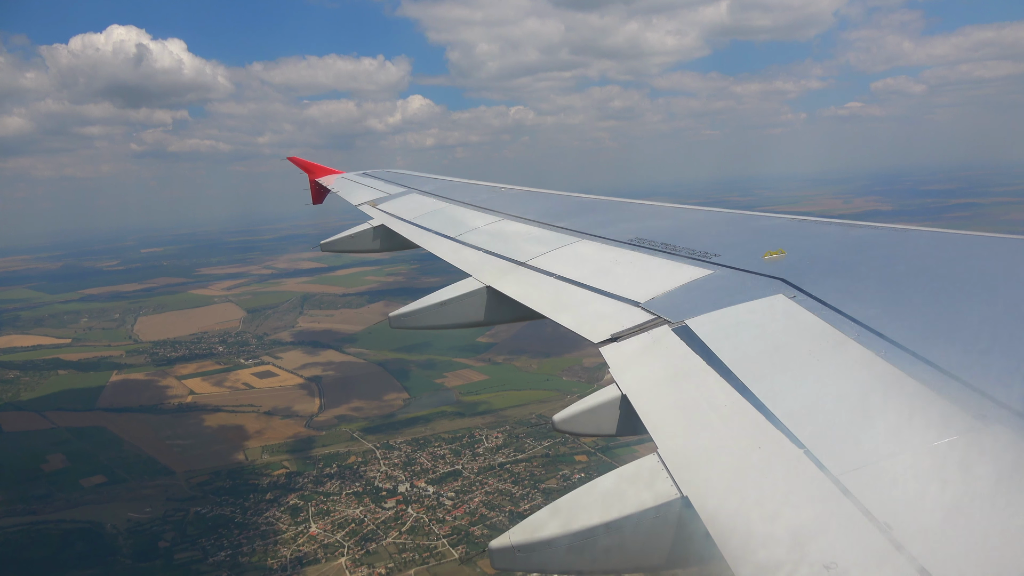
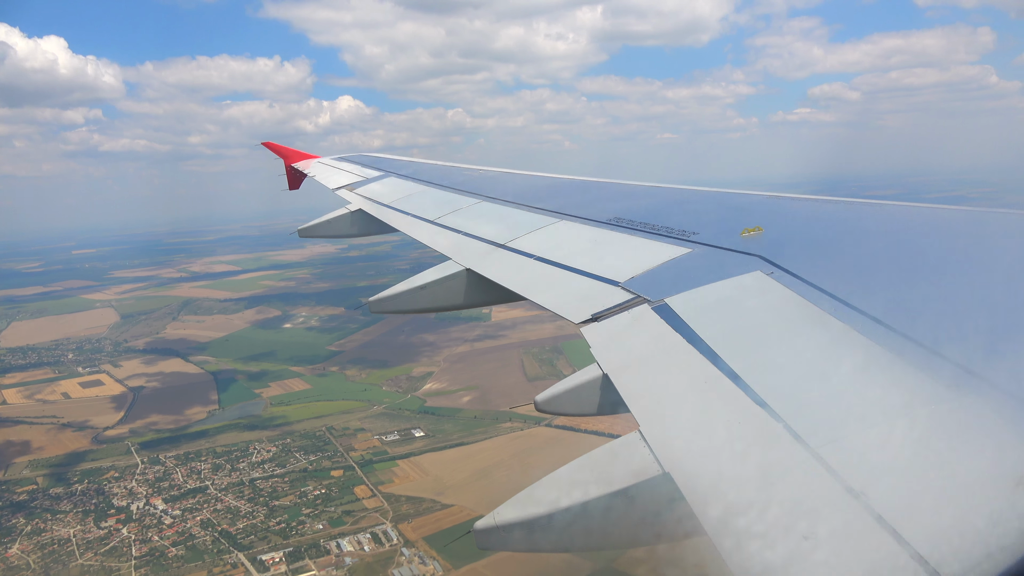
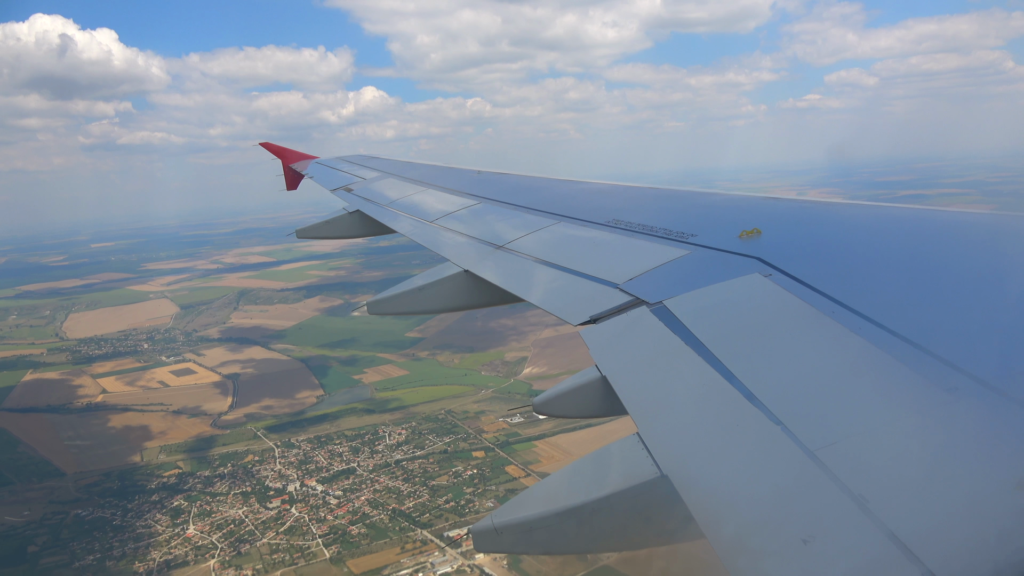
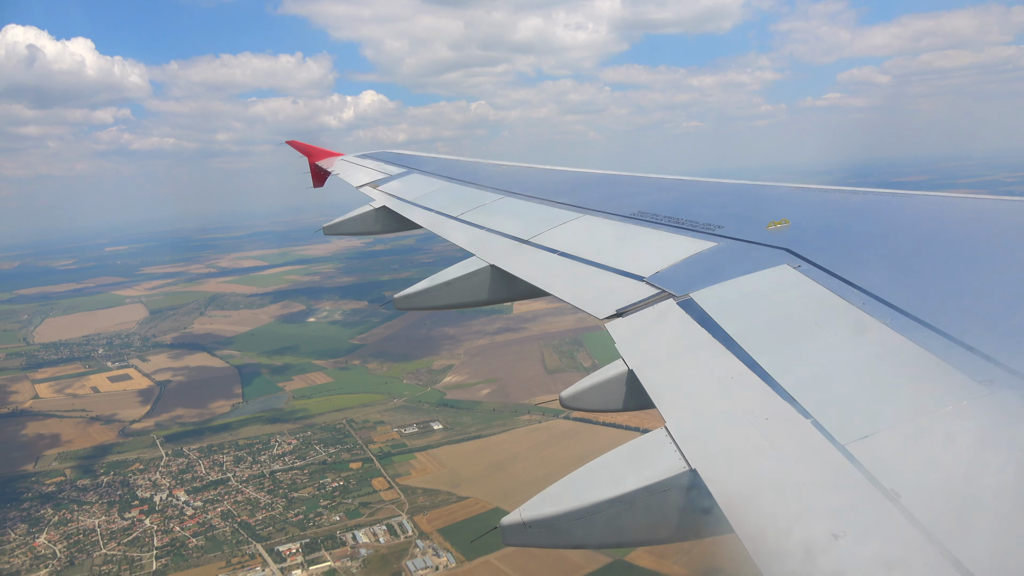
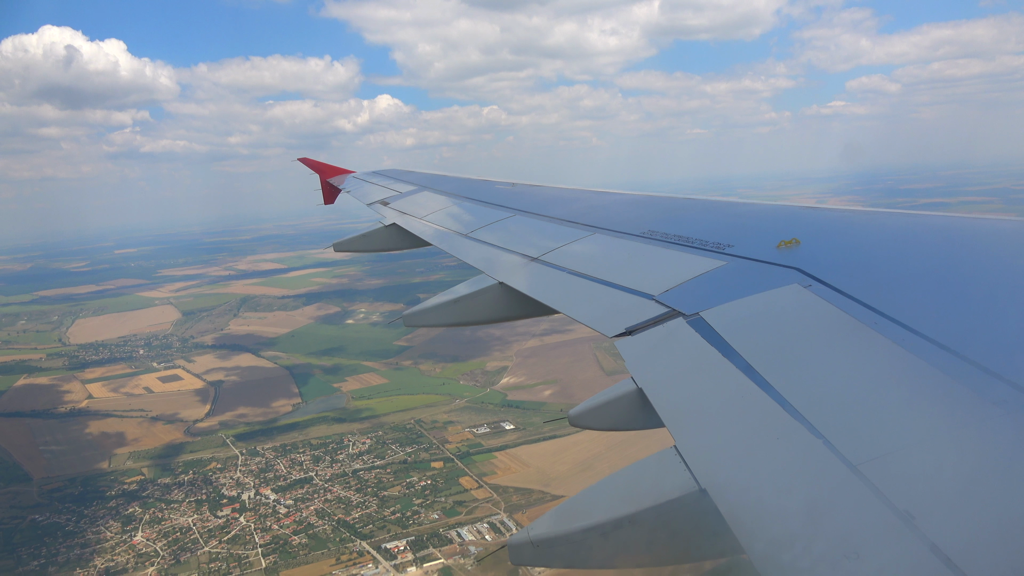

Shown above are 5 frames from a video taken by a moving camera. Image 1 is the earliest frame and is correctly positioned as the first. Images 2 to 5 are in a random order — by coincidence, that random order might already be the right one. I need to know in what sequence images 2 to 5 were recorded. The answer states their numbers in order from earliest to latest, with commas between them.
3, 5, 2, 4
